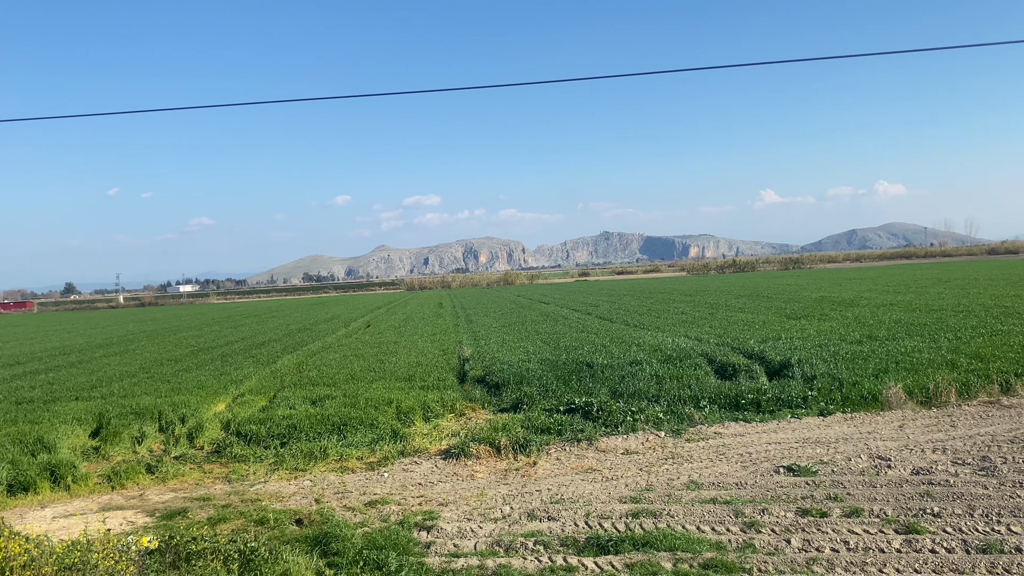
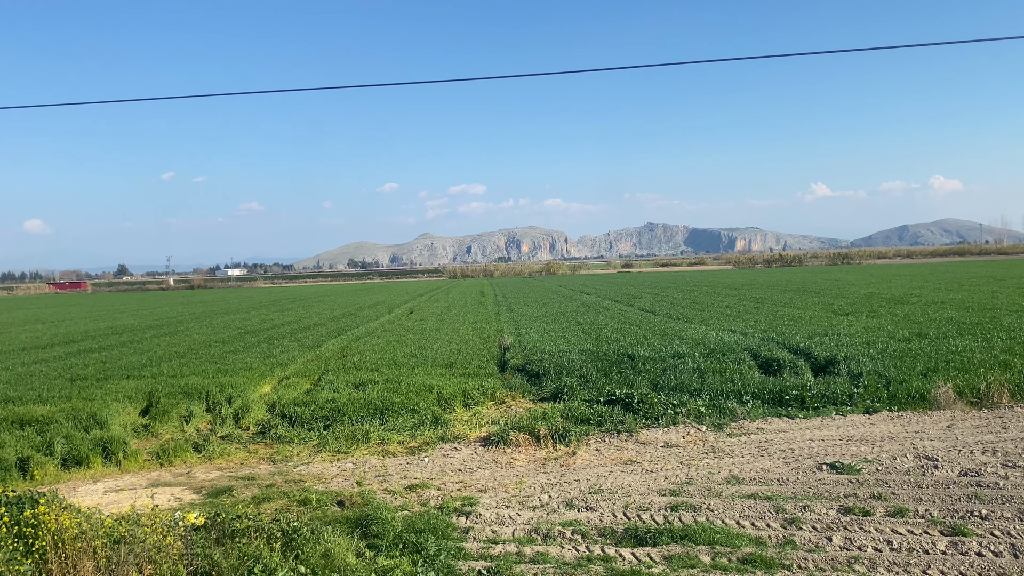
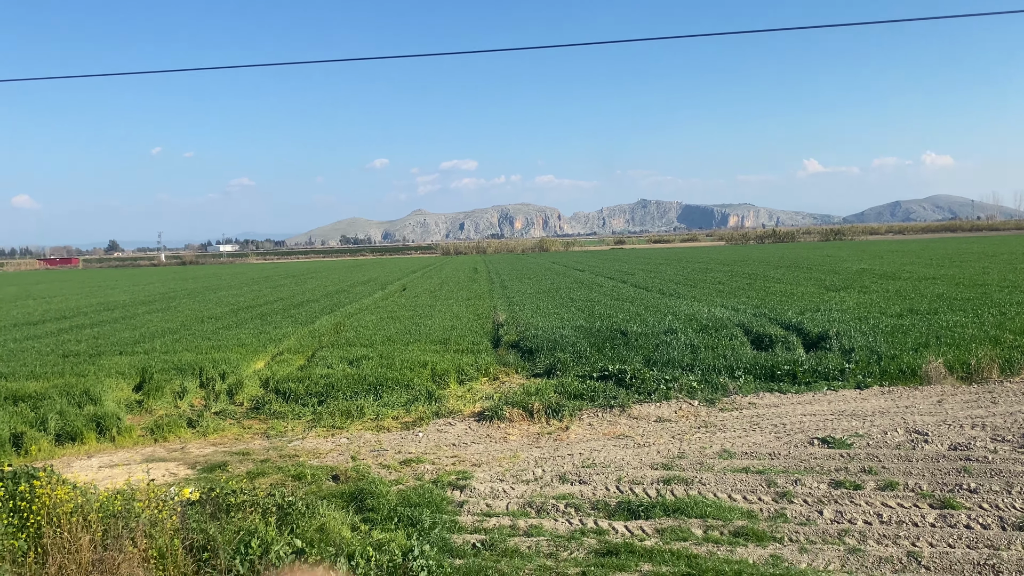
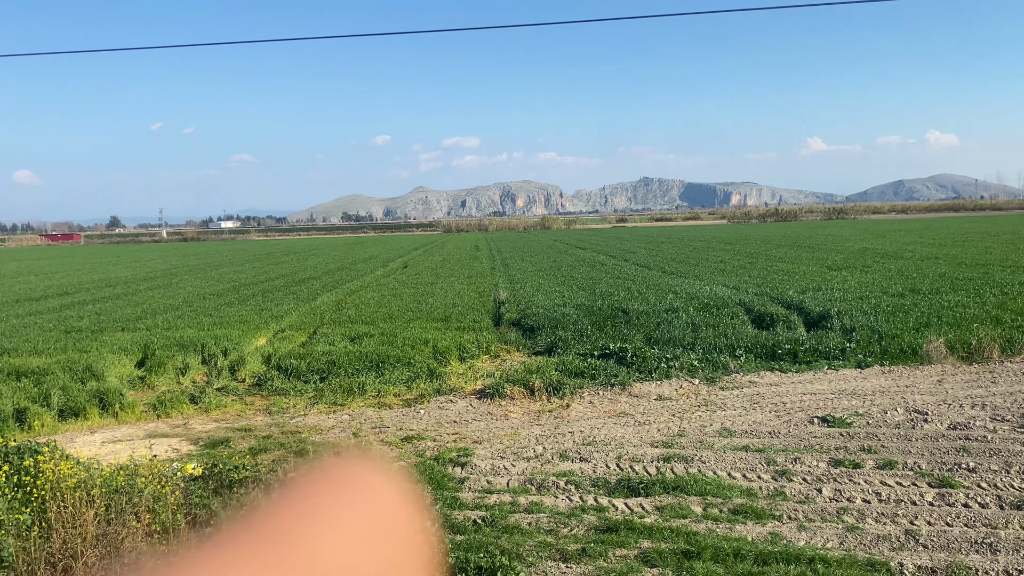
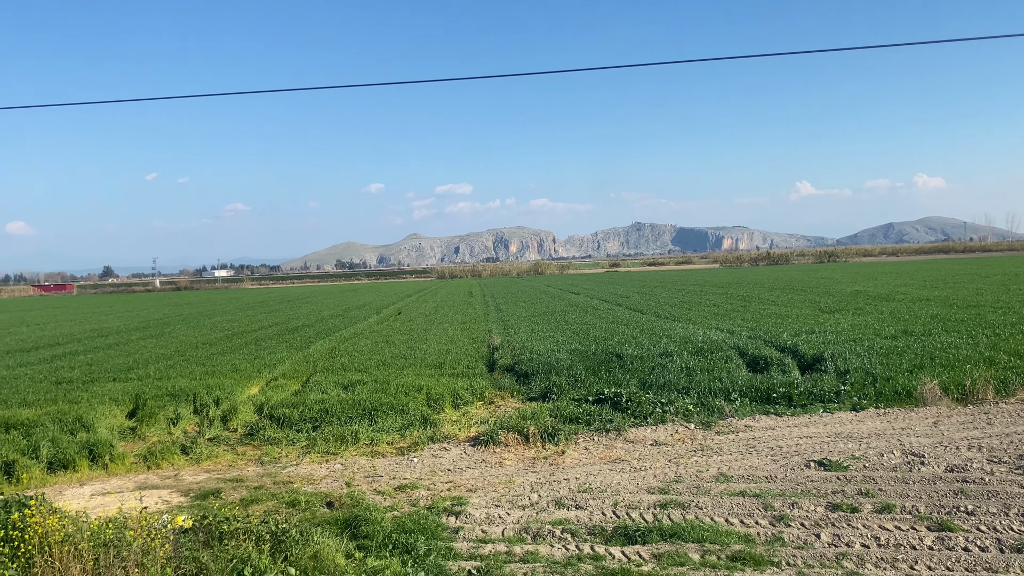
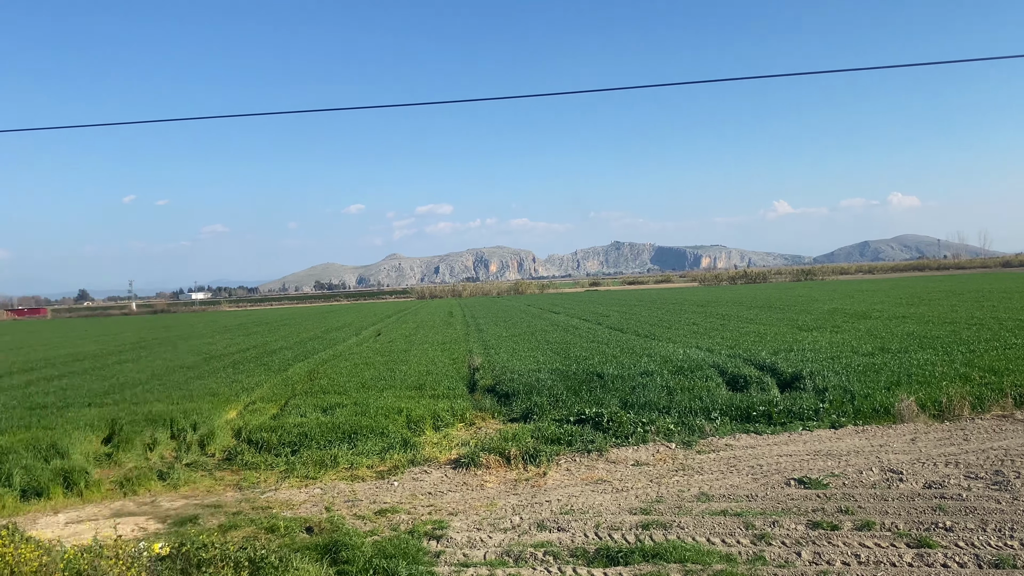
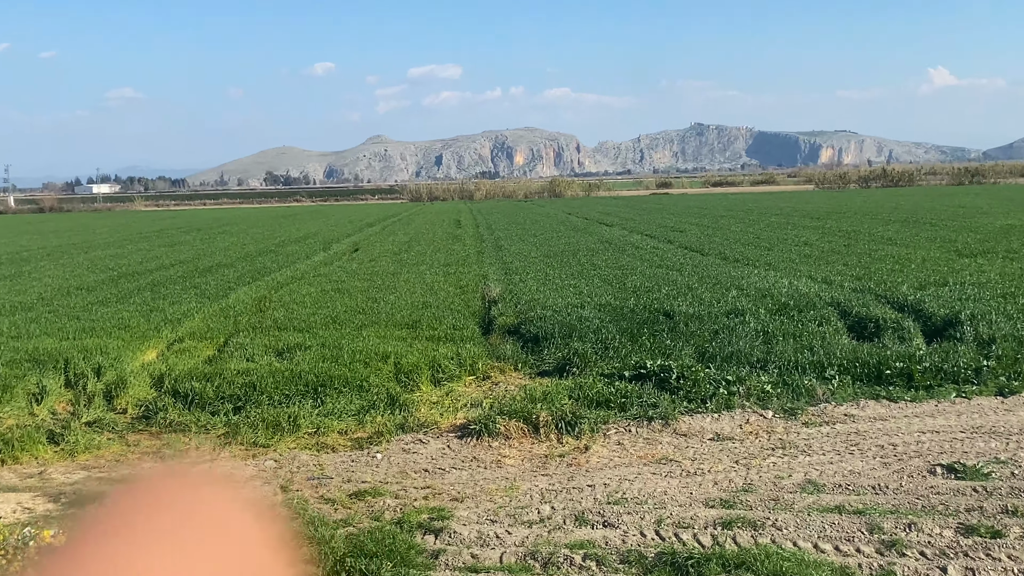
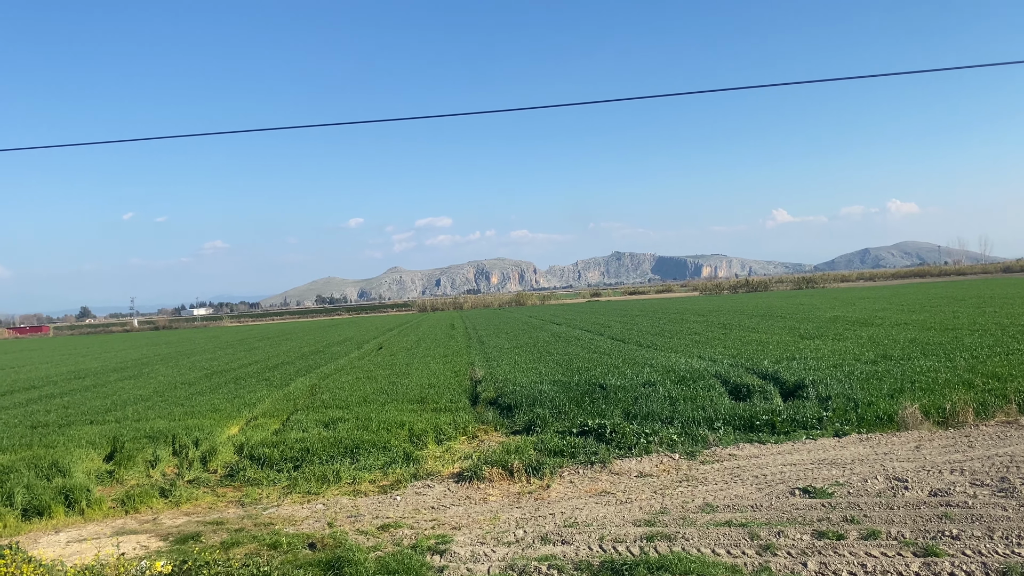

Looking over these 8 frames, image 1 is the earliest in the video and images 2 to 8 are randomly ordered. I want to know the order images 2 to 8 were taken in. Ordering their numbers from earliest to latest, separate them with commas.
8, 5, 3, 4, 7, 6, 2
